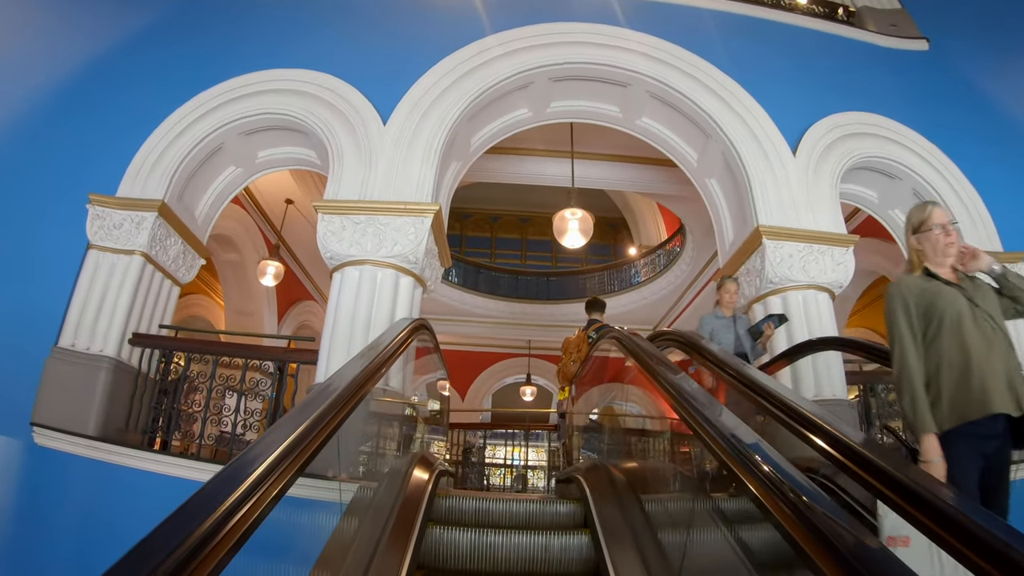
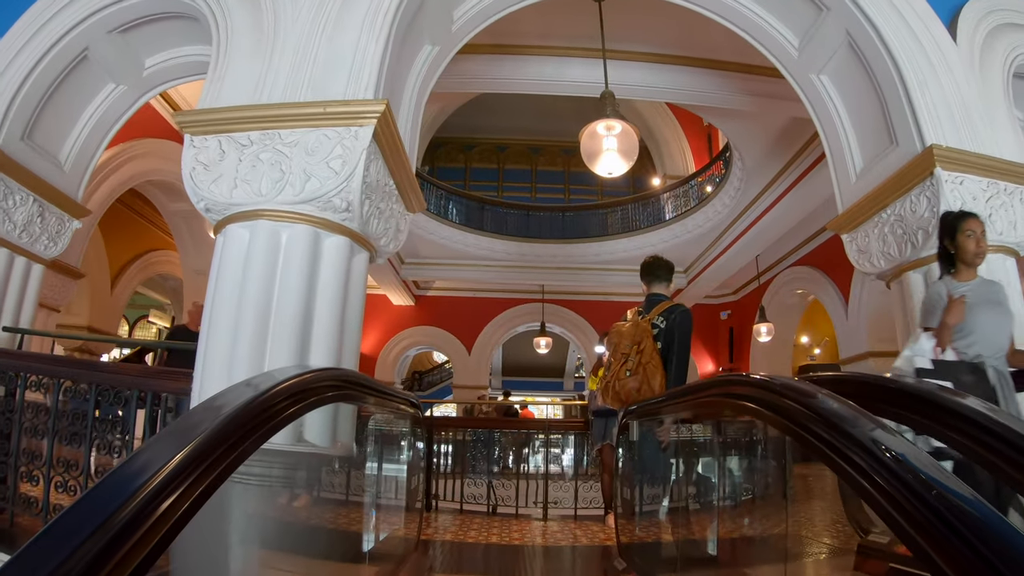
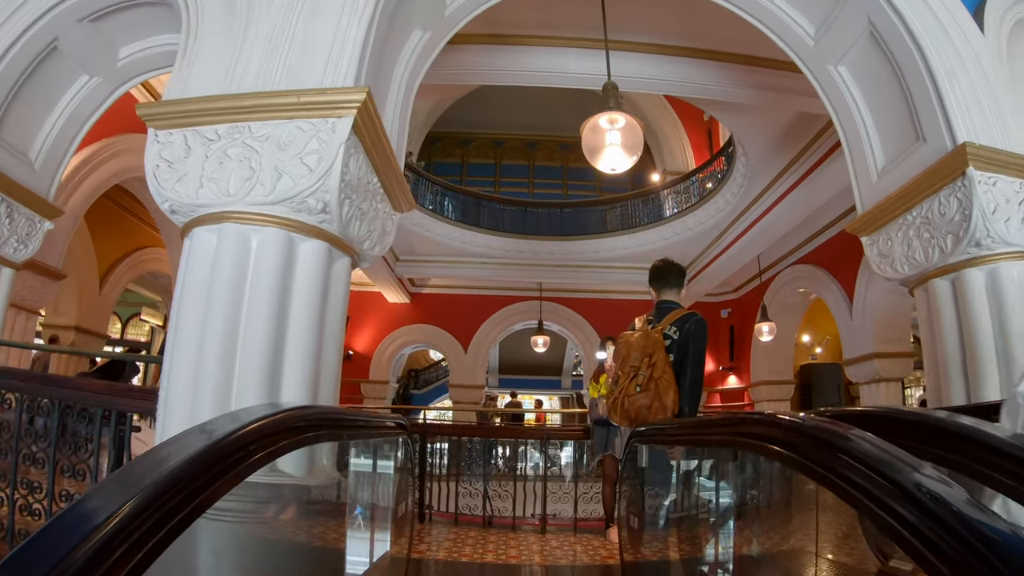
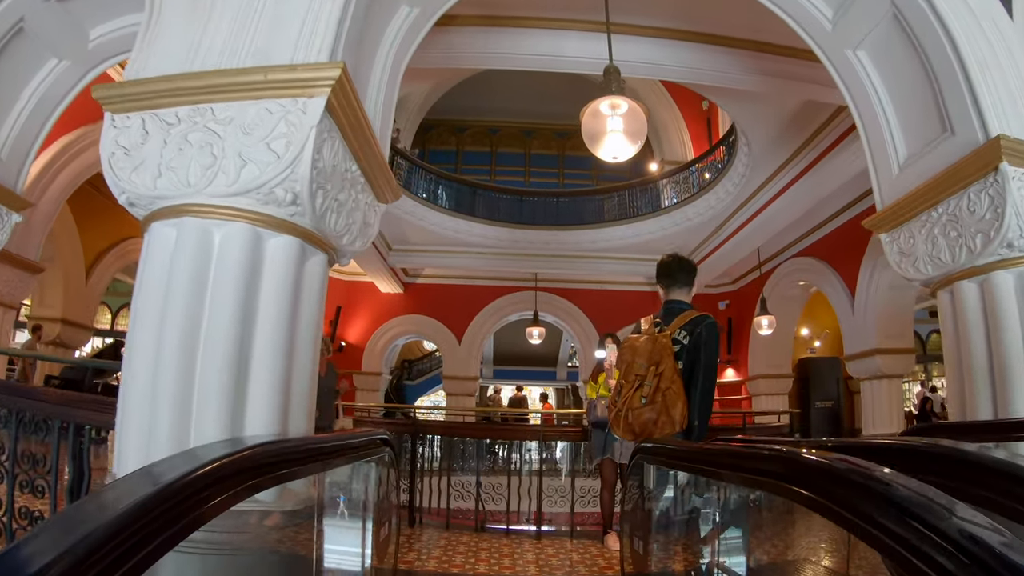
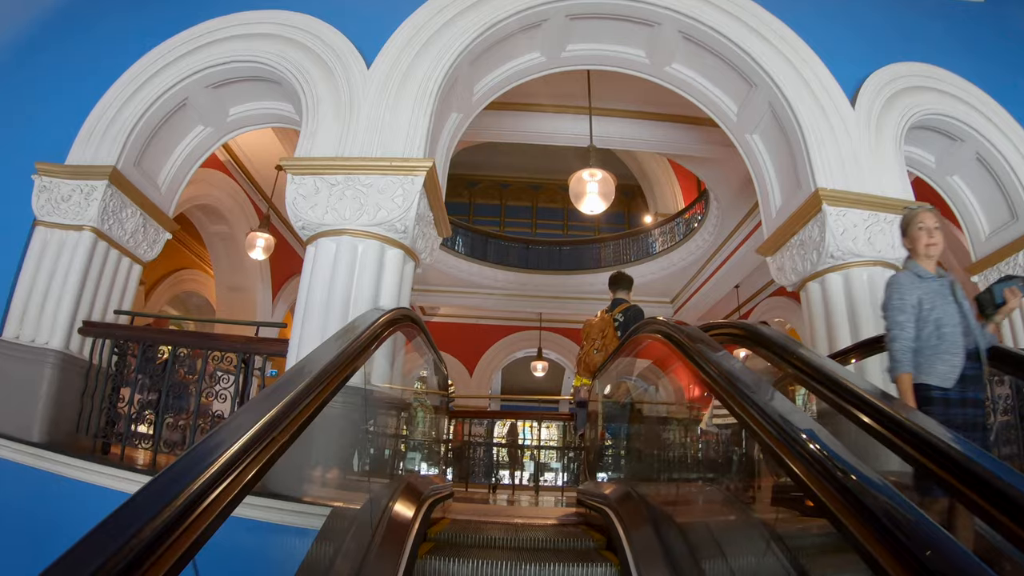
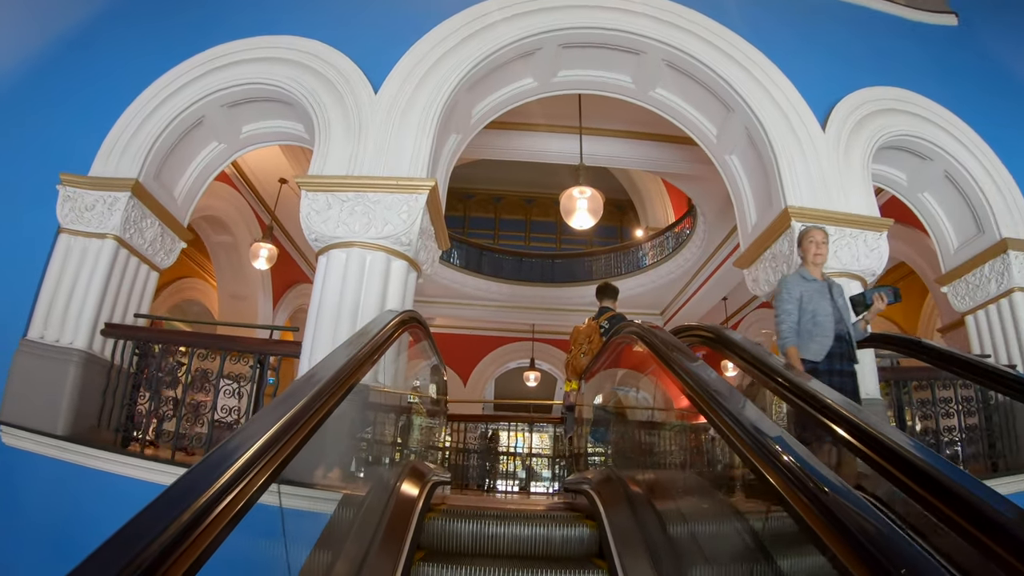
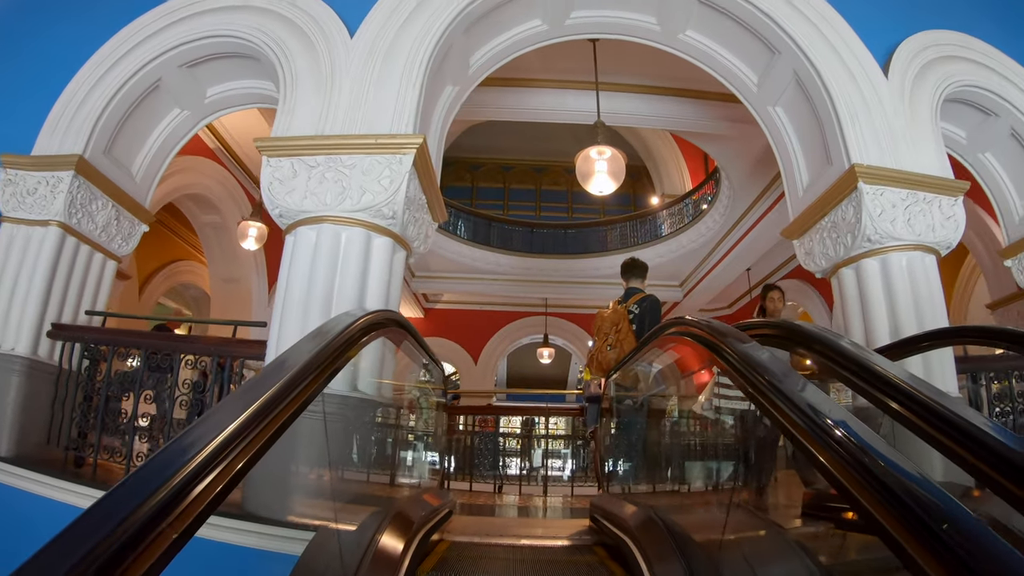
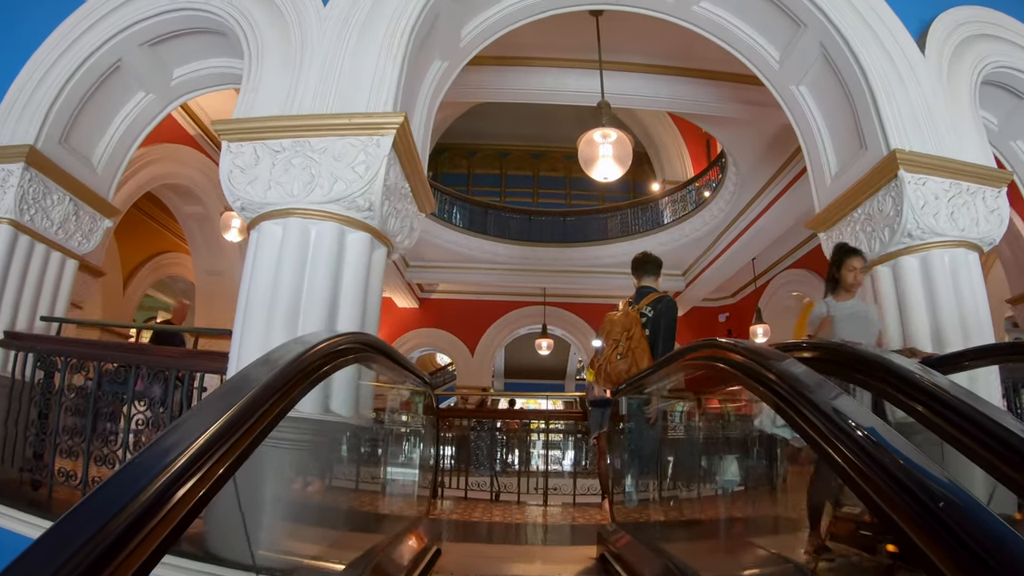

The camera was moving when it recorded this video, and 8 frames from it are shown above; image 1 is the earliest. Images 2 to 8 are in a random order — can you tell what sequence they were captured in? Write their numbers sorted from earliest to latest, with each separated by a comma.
6, 5, 7, 8, 2, 3, 4
